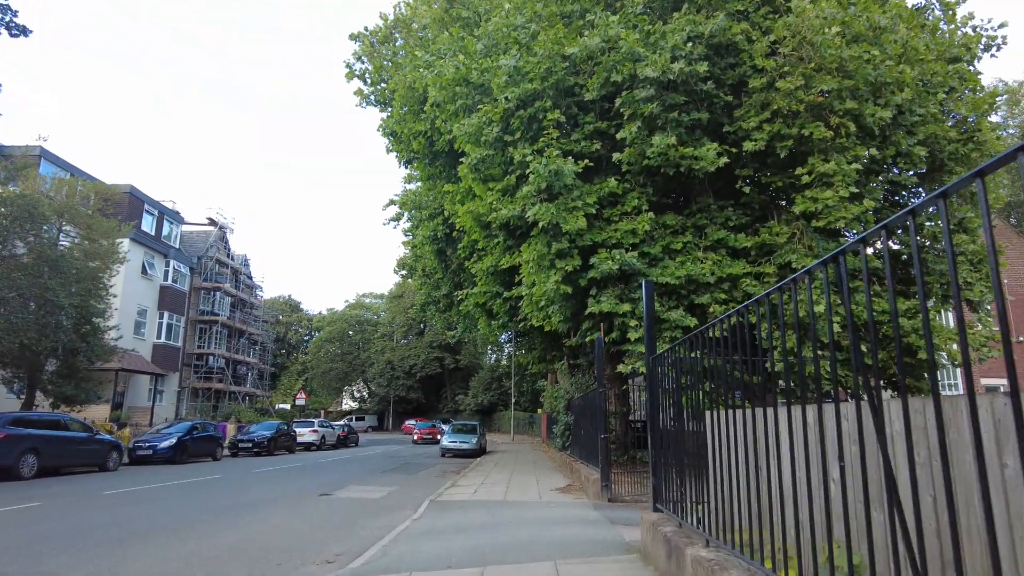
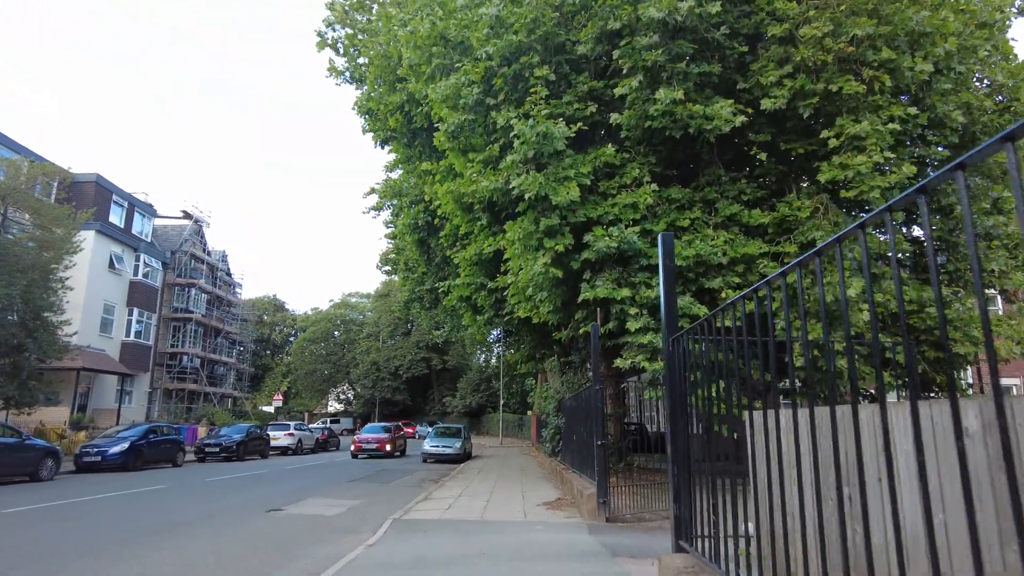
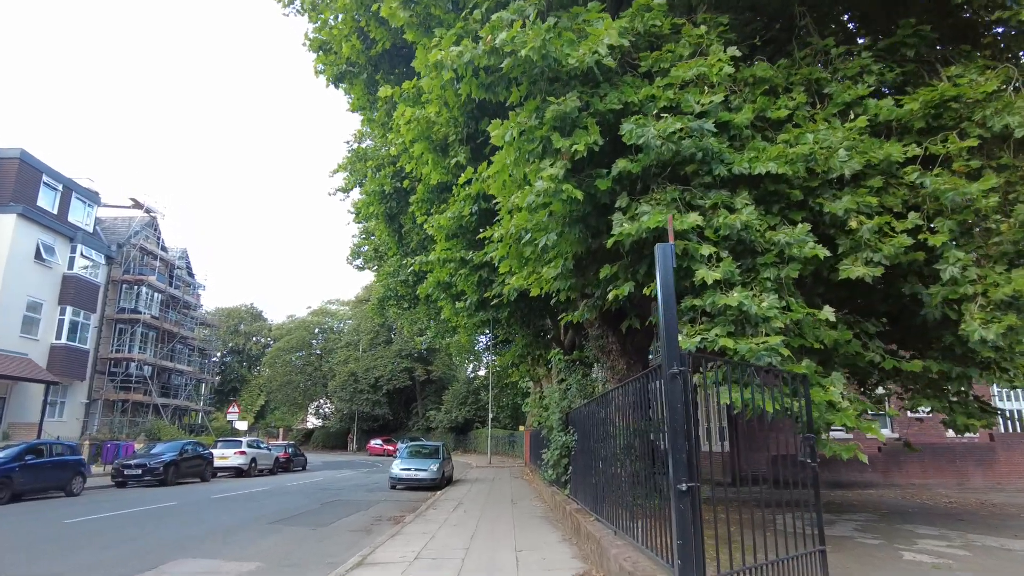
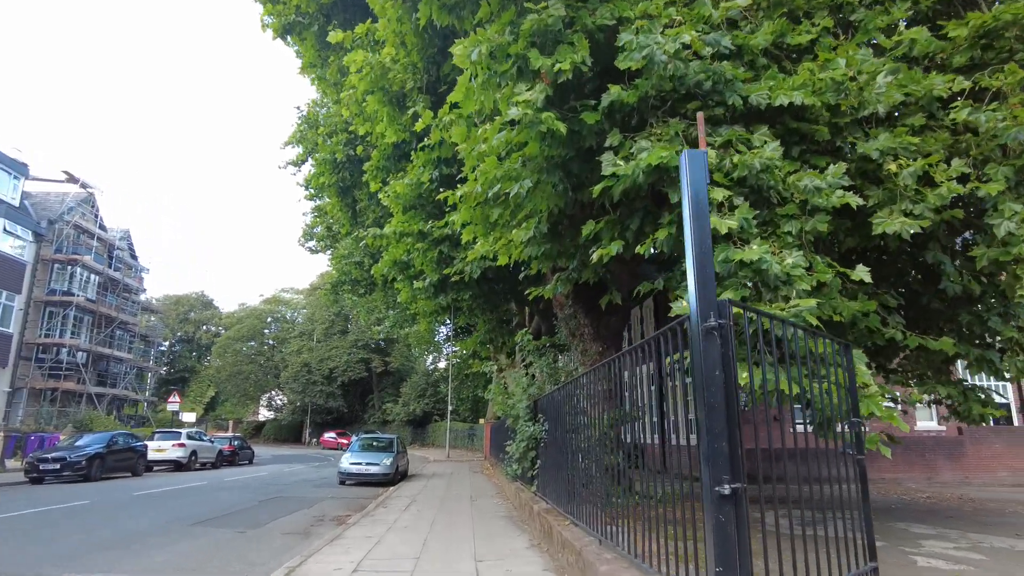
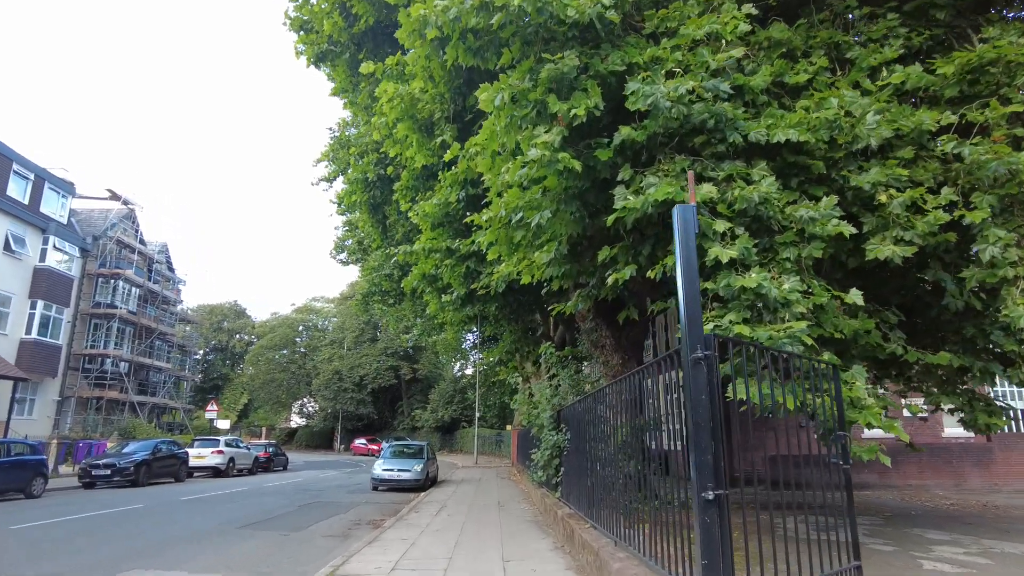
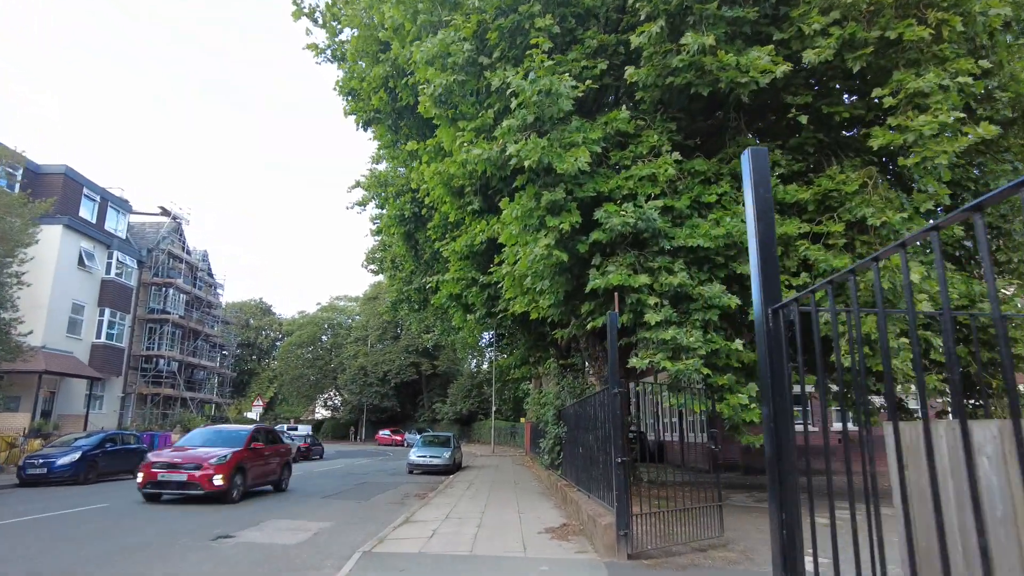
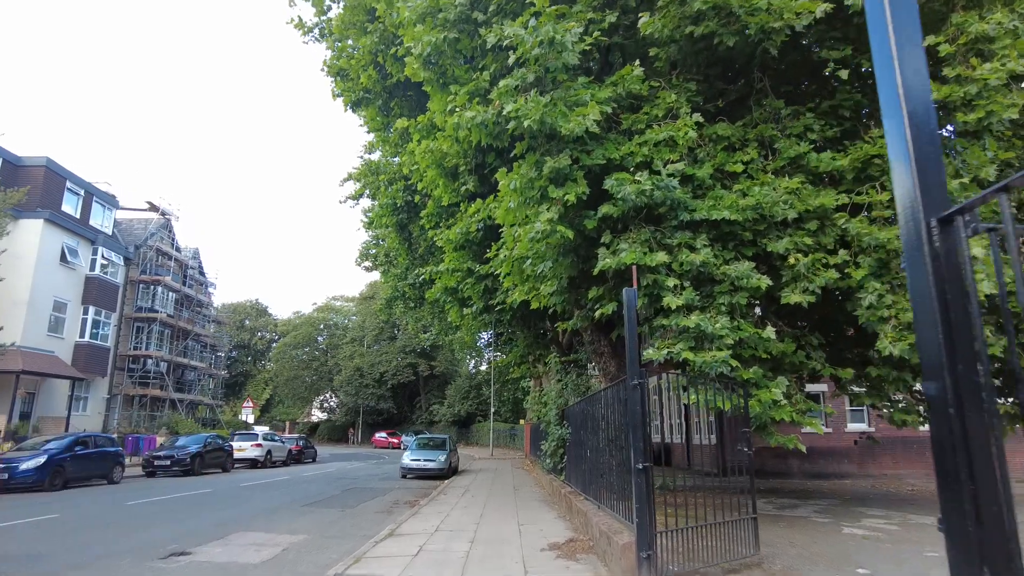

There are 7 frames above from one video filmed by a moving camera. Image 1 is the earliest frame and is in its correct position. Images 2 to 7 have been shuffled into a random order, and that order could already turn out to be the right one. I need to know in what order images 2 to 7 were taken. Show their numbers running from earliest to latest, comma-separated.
2, 6, 7, 3, 5, 4
